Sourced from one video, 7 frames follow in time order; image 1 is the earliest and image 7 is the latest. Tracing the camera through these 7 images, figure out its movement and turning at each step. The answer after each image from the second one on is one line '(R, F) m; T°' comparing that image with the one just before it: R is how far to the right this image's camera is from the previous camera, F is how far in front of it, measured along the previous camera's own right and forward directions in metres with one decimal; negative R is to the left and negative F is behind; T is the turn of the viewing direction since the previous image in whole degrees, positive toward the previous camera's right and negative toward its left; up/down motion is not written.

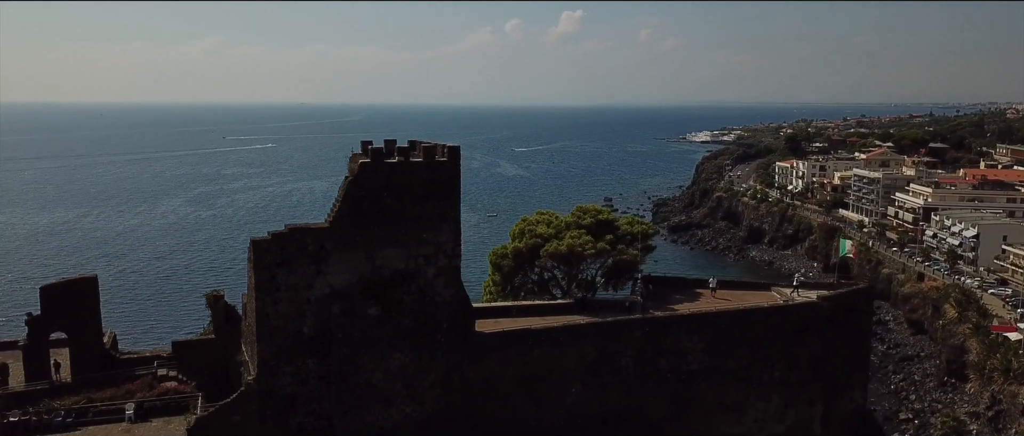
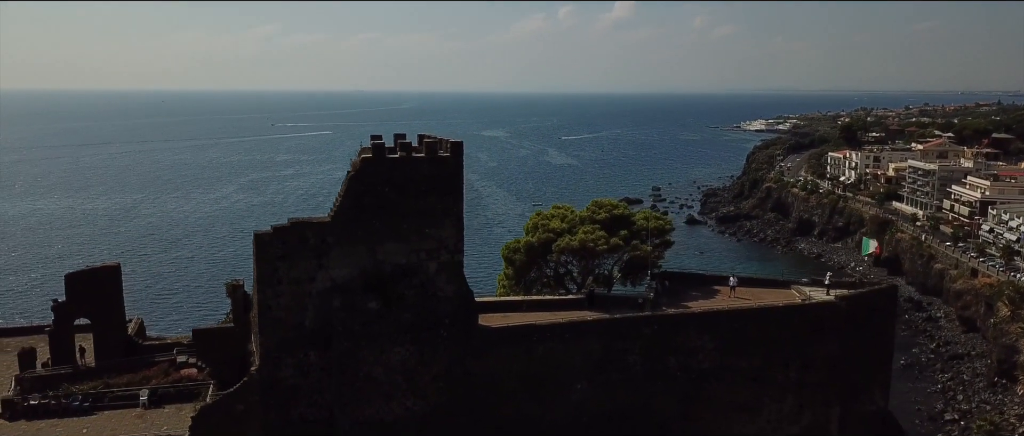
(+0.8, +0.1) m; -4°
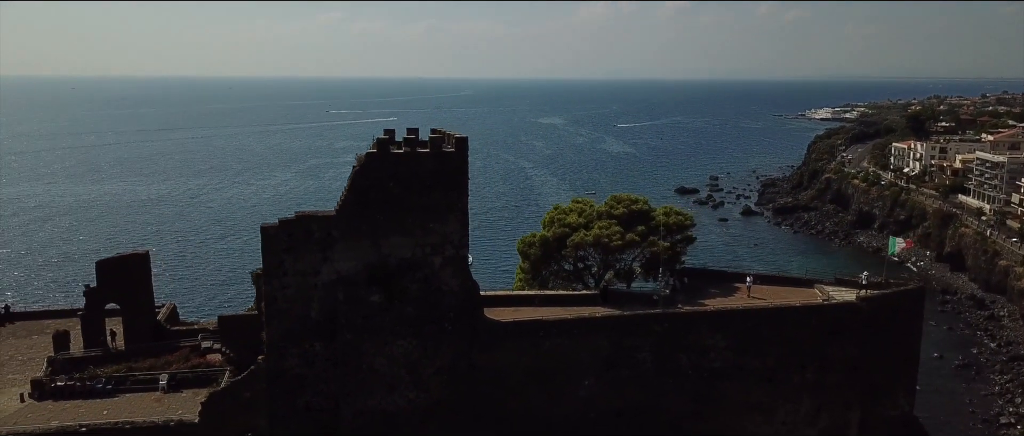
(+0.9, 0.0) m; -4°
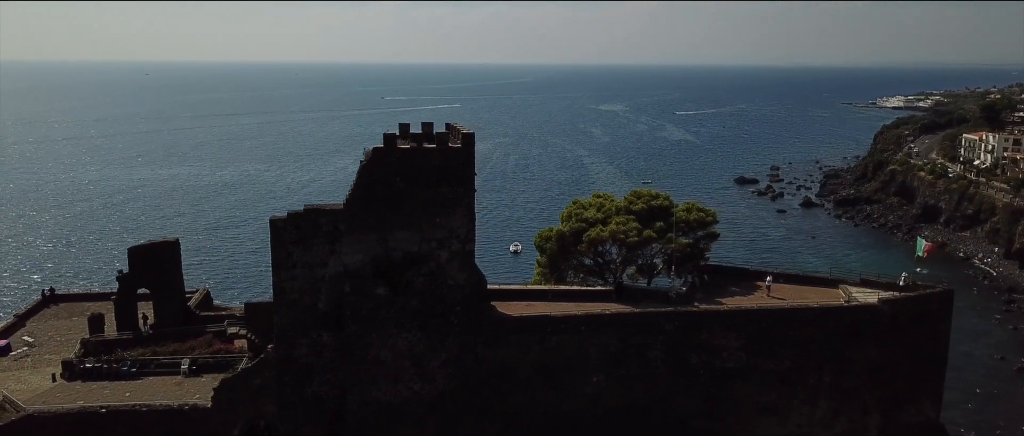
(+0.9, 0.0) m; -4°
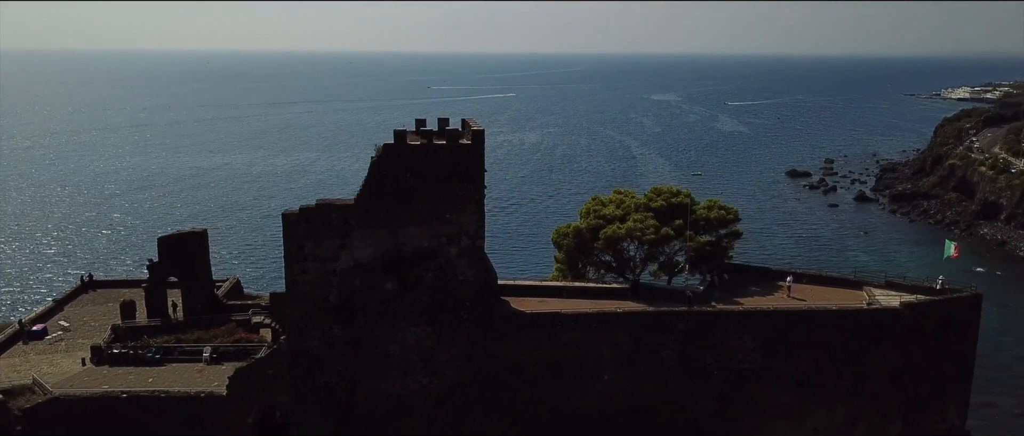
(+0.7, 0.0) m; -4°
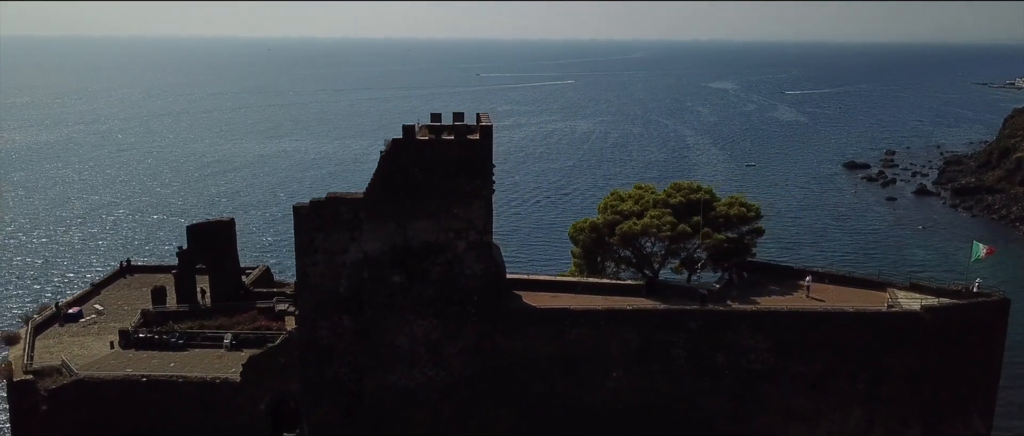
(+0.8, 0.0) m; -4°
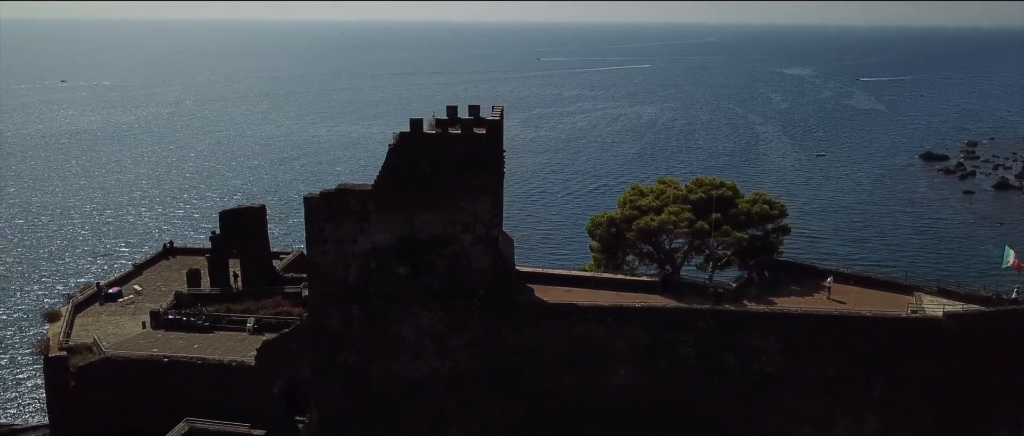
(+1.0, 0.0) m; -5°
